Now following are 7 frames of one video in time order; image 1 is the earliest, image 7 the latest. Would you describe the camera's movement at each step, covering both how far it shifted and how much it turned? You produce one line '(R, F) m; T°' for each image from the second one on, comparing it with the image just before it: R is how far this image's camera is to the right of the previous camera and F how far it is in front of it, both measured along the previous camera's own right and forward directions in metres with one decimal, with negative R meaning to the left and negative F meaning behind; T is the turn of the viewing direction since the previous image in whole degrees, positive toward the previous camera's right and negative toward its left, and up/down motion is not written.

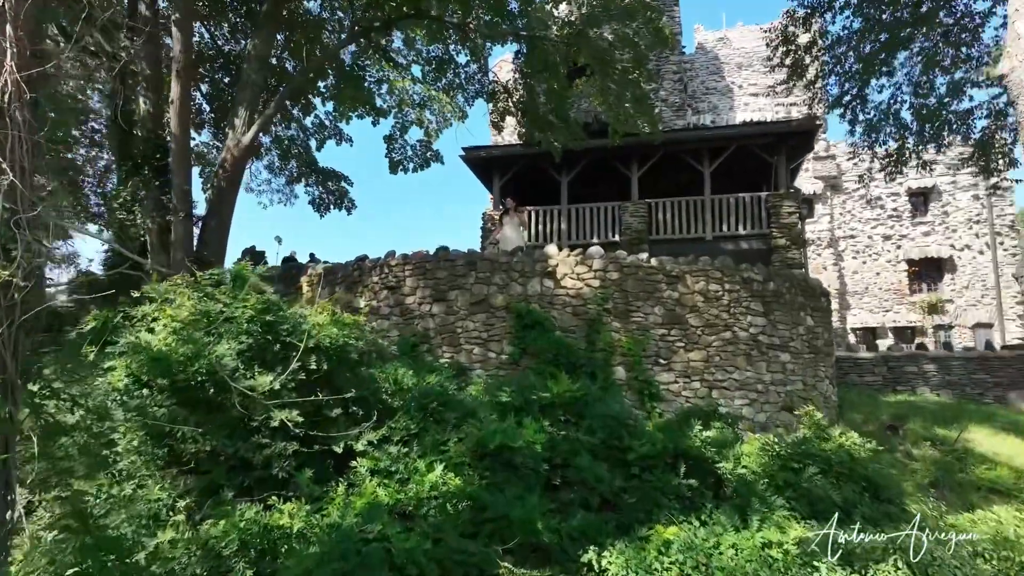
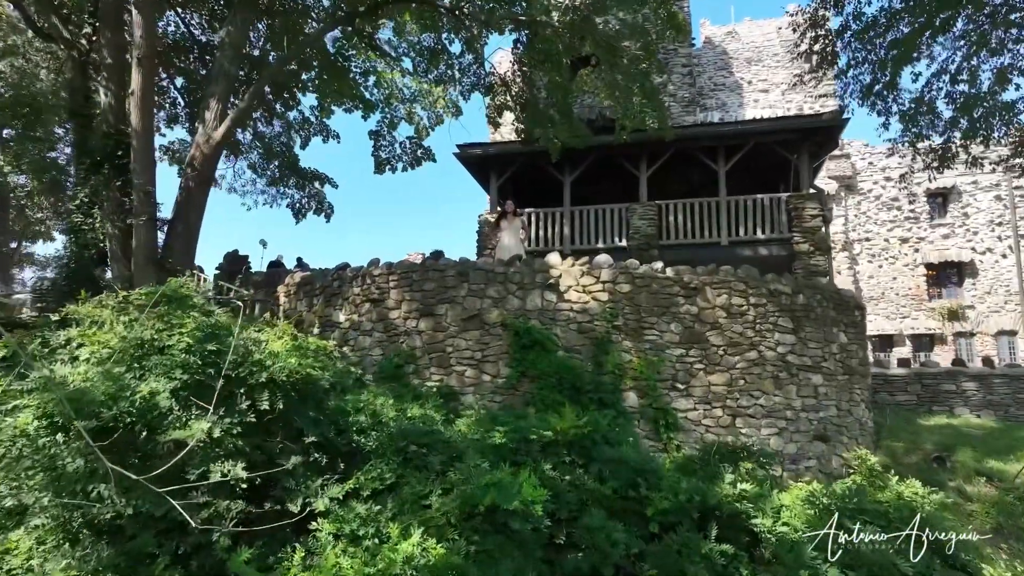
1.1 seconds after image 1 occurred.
(0.0, +1.2) m; 0°
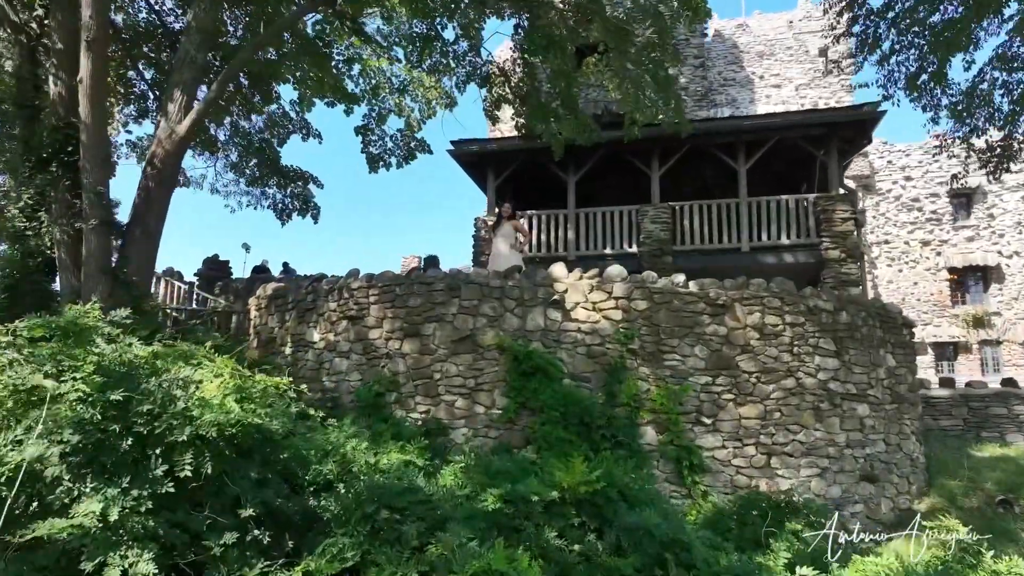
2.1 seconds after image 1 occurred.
(0.0, +1.3) m; 0°
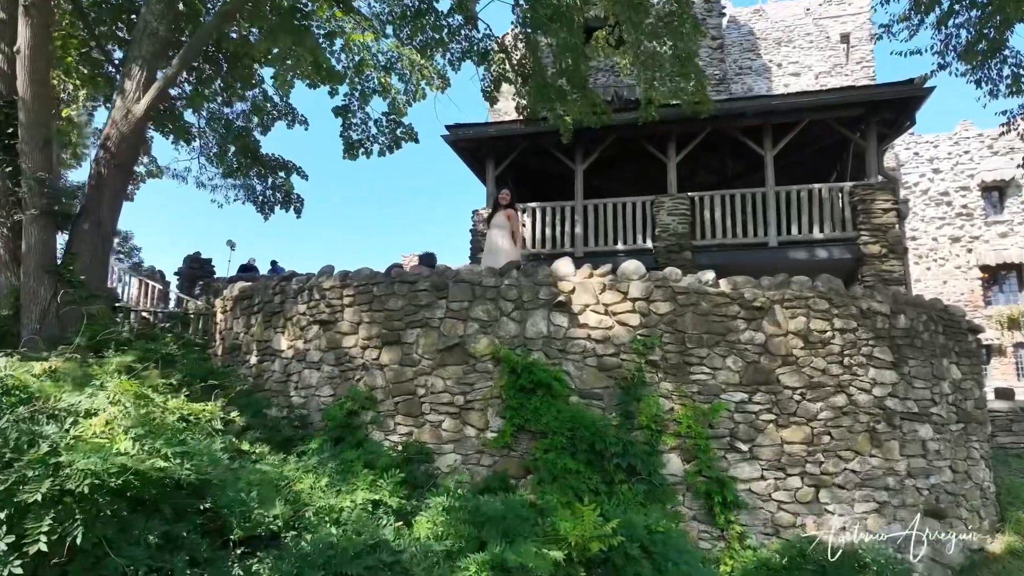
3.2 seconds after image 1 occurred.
(+0.1, +1.2) m; -1°
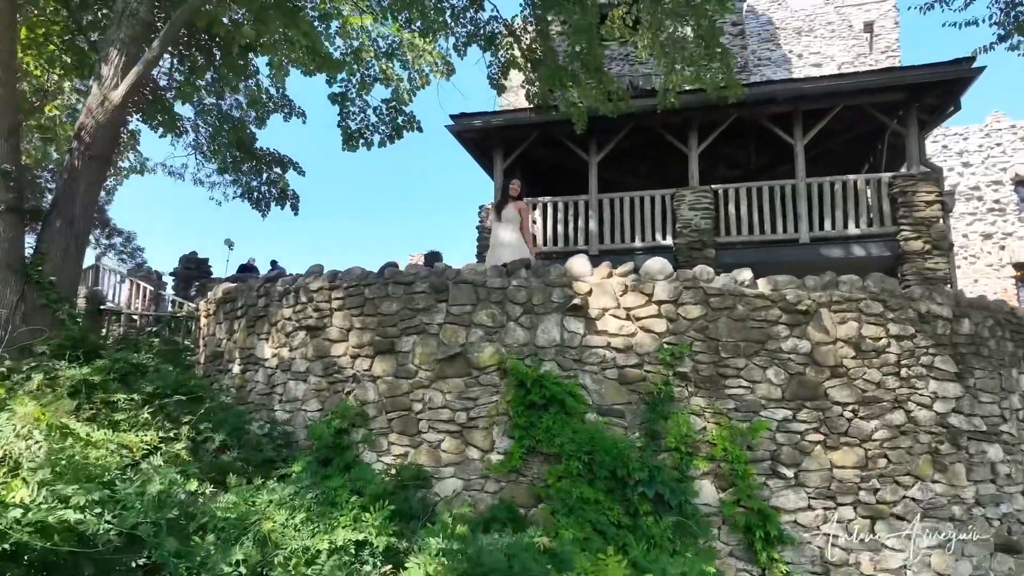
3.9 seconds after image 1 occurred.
(0.0, +0.8) m; -1°
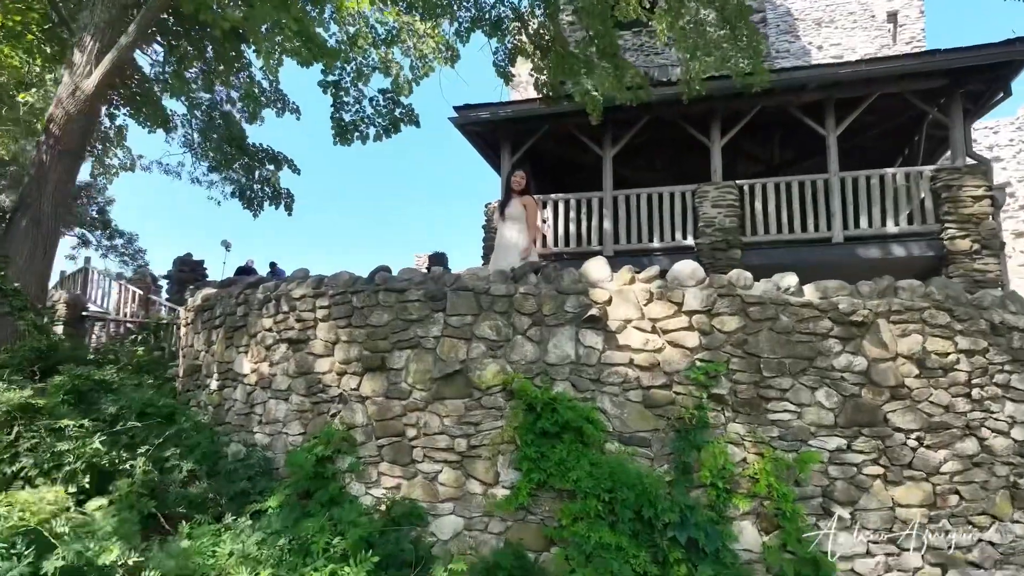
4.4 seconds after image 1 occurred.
(0.0, +0.8) m; -1°
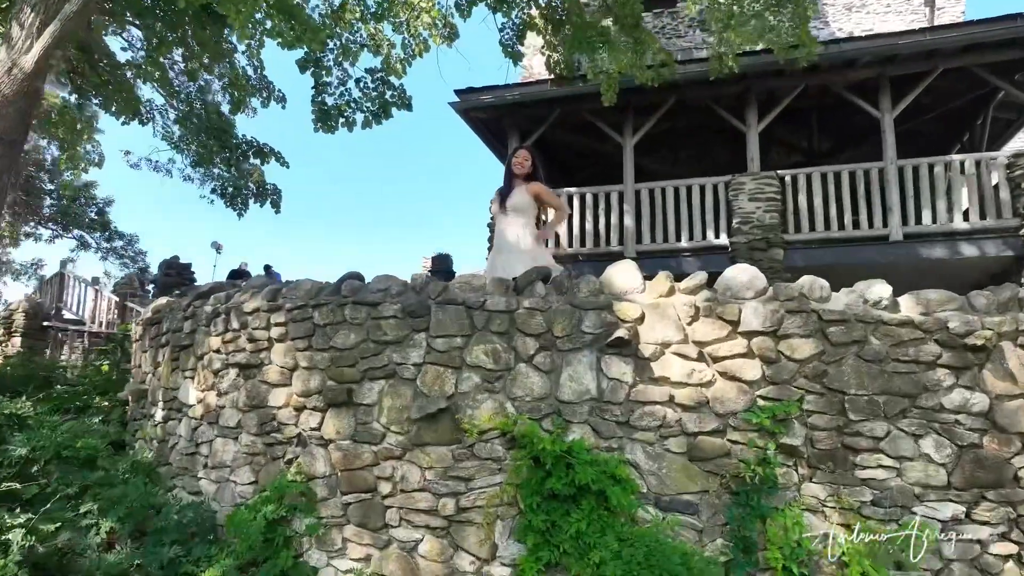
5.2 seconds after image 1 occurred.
(+0.1, +1.2) m; -1°
